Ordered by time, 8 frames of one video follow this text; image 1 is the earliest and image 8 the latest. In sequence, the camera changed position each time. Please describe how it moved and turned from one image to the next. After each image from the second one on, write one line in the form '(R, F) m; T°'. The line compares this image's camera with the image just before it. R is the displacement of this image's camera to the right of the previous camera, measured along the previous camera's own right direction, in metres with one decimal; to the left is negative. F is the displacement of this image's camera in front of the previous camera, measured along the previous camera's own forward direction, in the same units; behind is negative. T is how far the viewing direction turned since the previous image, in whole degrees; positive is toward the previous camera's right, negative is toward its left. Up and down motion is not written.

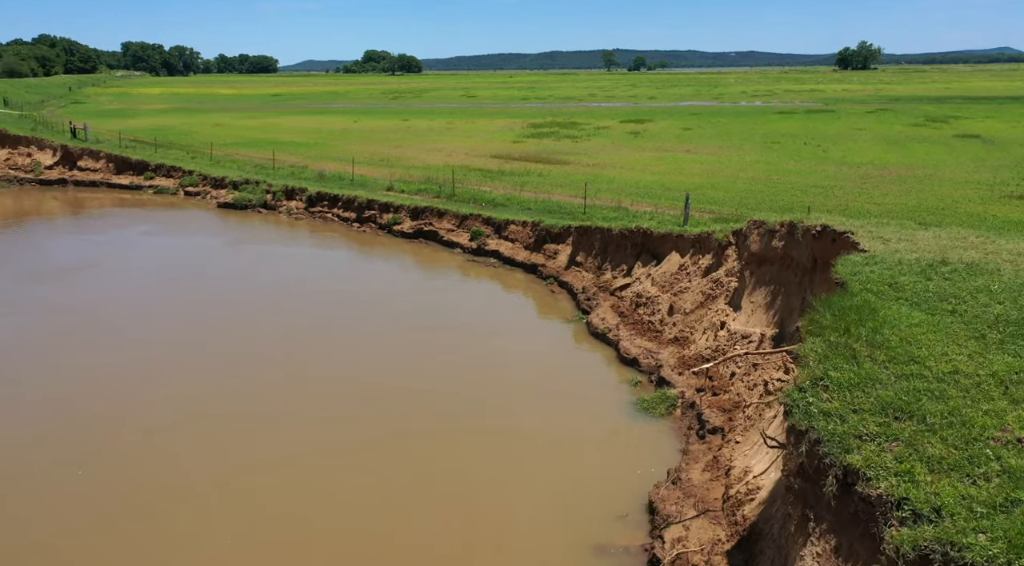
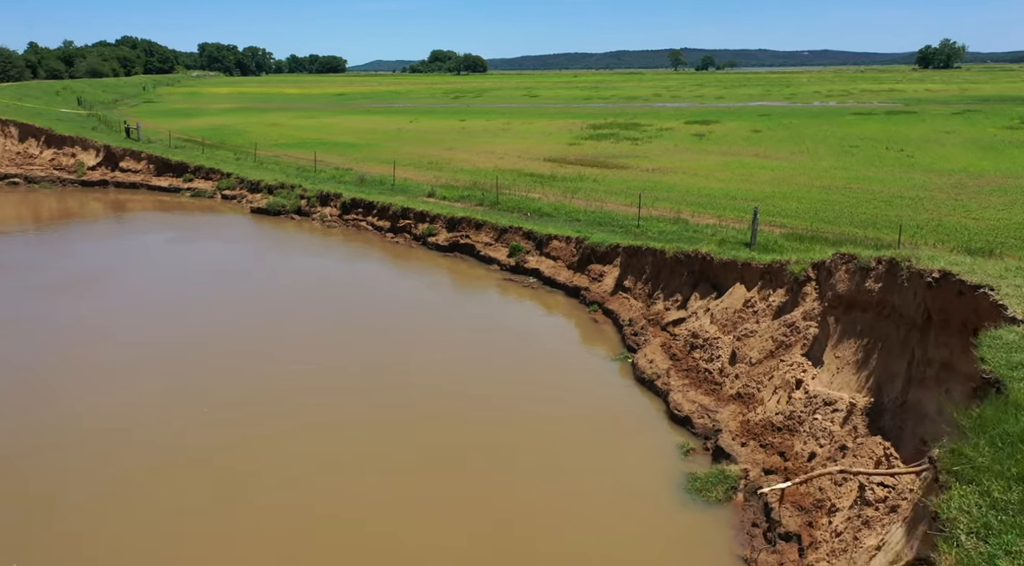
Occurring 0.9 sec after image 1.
(+0.5, +2.4) m; -4°
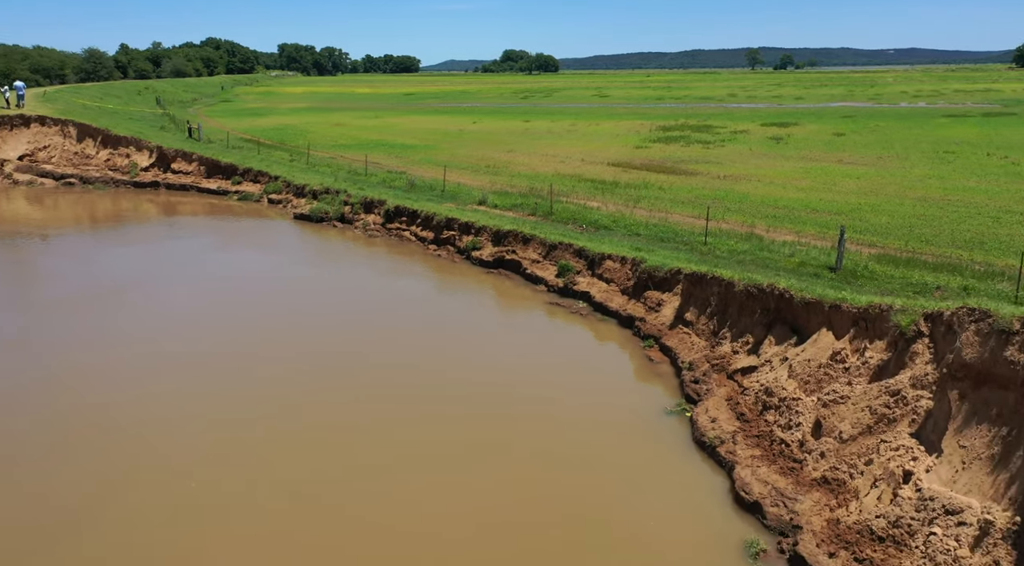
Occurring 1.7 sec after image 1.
(+0.4, +2.1) m; -5°
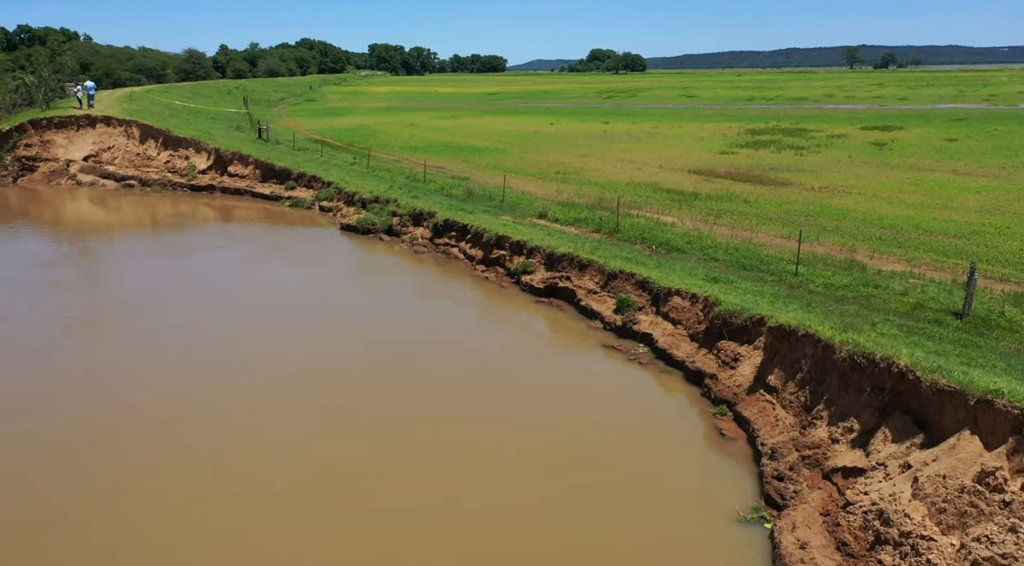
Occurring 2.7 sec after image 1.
(+0.6, +2.7) m; -6°
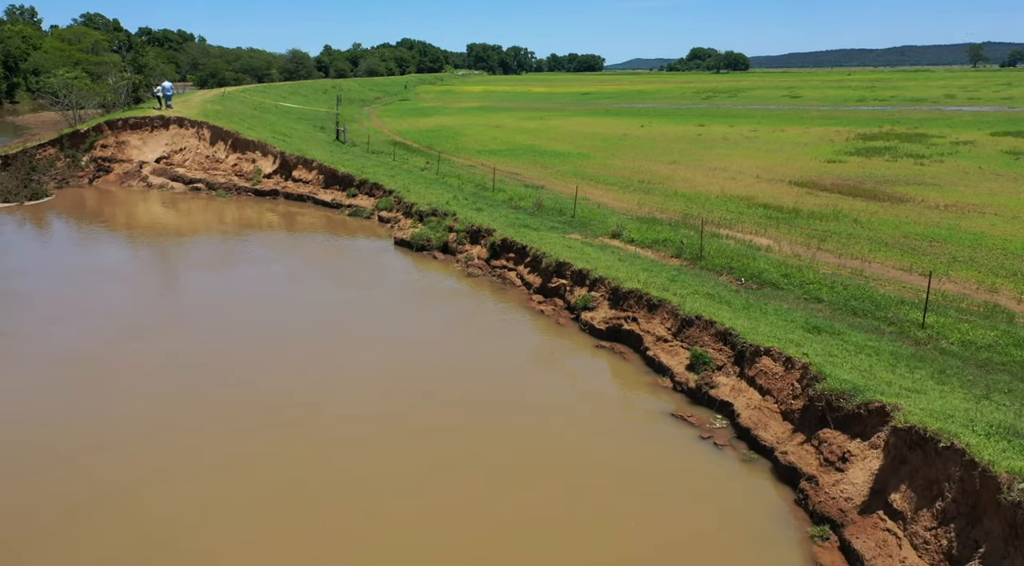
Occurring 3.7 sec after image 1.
(+0.6, +2.8) m; -6°
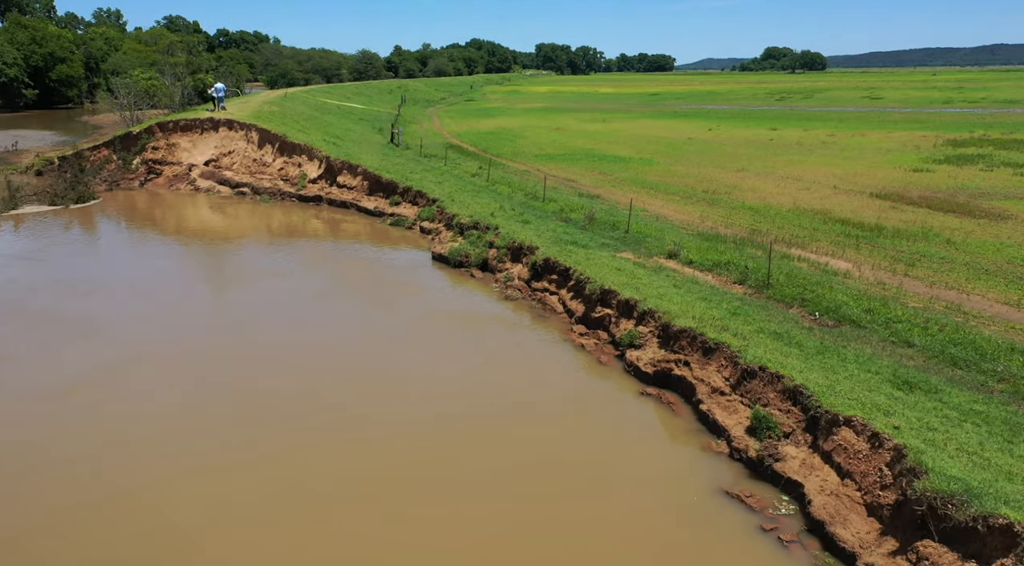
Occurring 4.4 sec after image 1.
(+0.5, +2.0) m; -4°
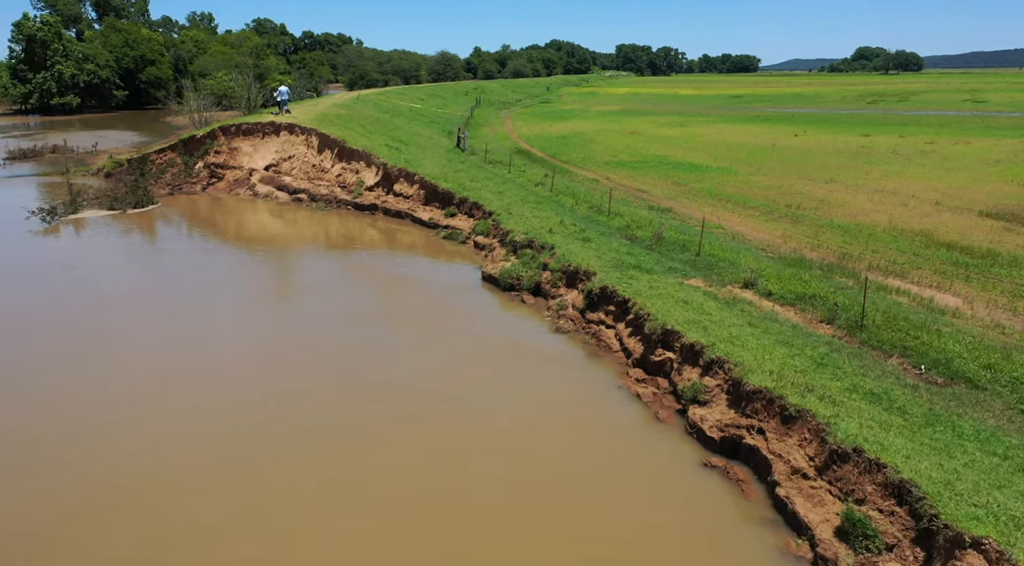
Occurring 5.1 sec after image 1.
(+0.4, +1.9) m; -5°
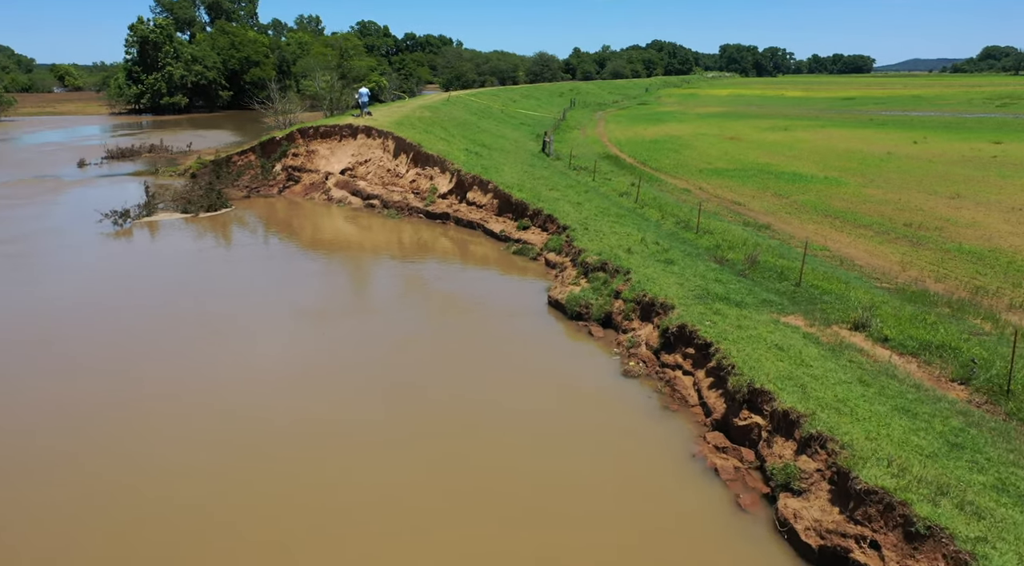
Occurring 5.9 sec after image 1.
(+0.5, +2.2) m; -6°
